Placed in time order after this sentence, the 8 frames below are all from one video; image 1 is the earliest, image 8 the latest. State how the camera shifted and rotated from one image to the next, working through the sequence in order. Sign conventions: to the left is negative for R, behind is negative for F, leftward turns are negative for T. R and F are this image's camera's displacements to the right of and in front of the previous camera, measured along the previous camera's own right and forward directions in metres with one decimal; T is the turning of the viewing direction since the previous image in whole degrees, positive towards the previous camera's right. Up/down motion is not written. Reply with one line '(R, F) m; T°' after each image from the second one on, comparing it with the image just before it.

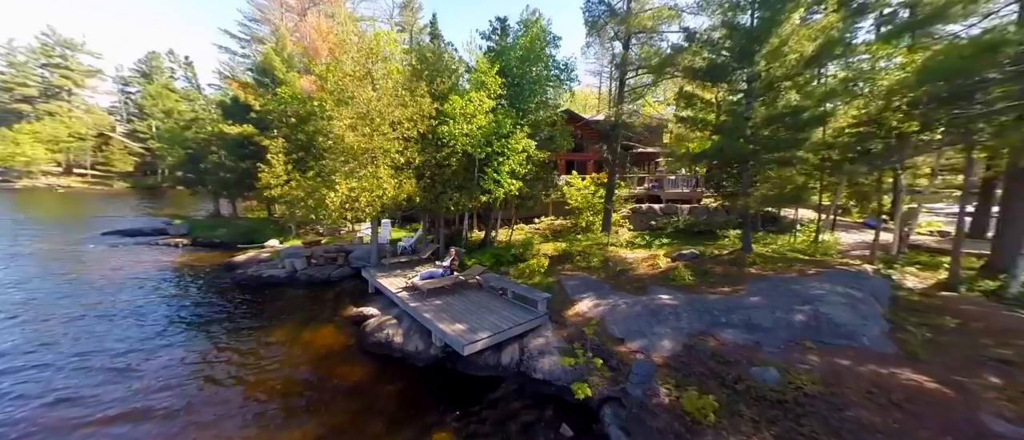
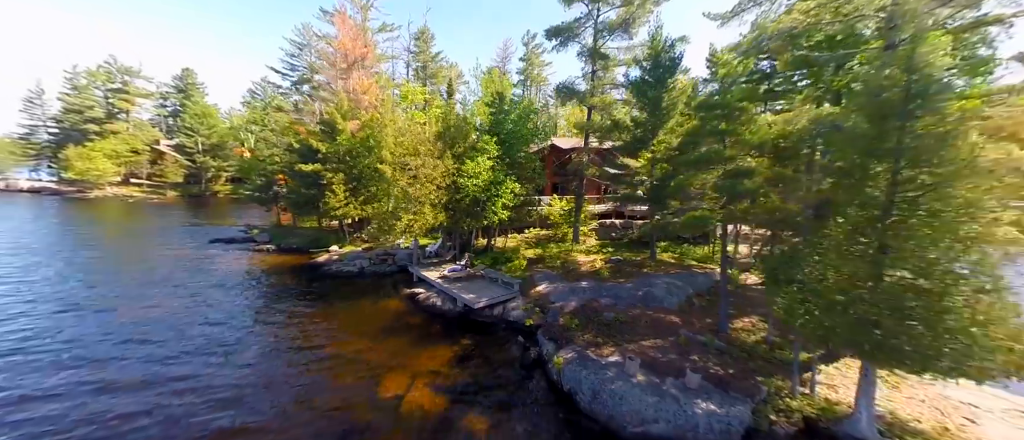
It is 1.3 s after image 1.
(+0.6, -5.9) m; -1°
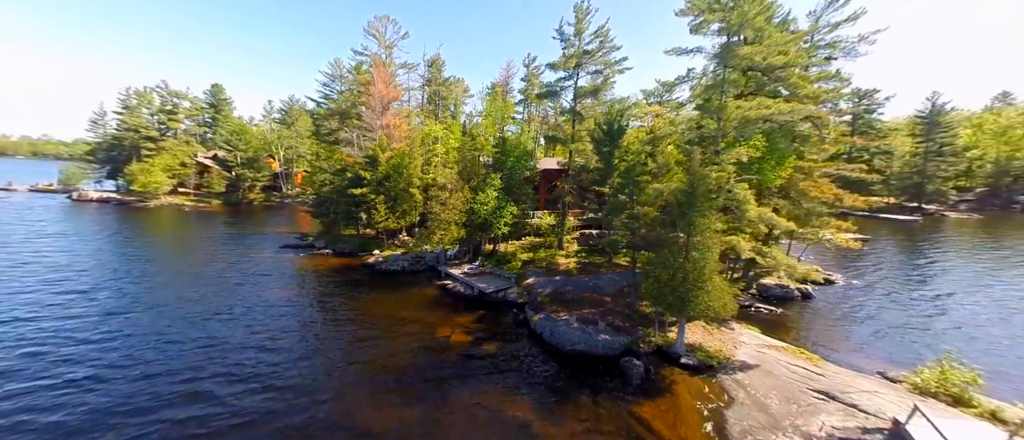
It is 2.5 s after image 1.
(+0.2, -6.7) m; 0°
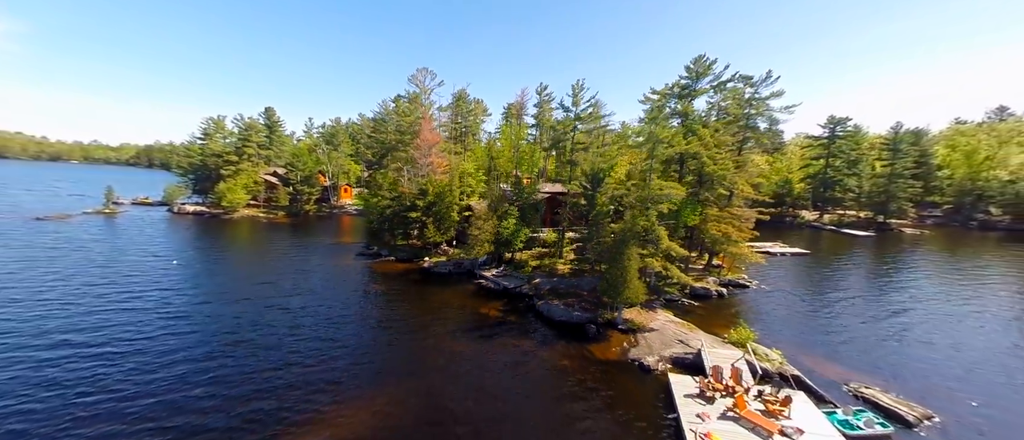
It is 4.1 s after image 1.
(+0.1, -10.2) m; -2°
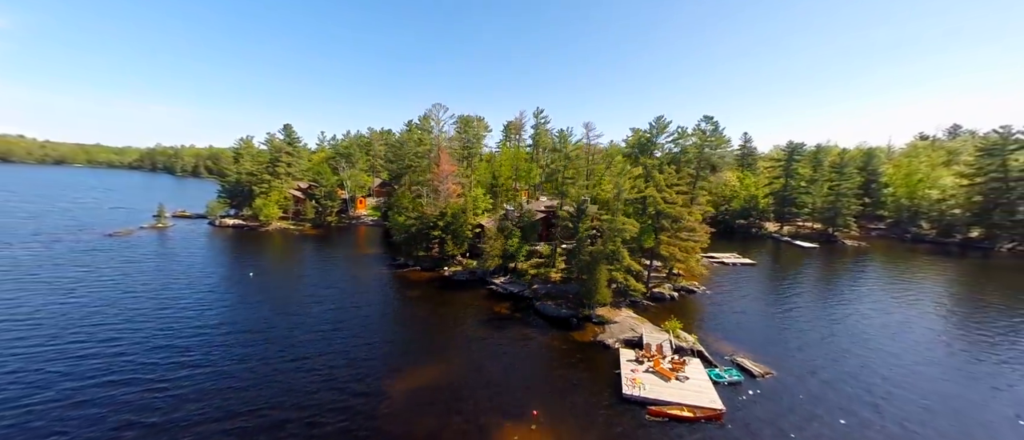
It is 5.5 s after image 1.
(-0.9, -9.4) m; +1°
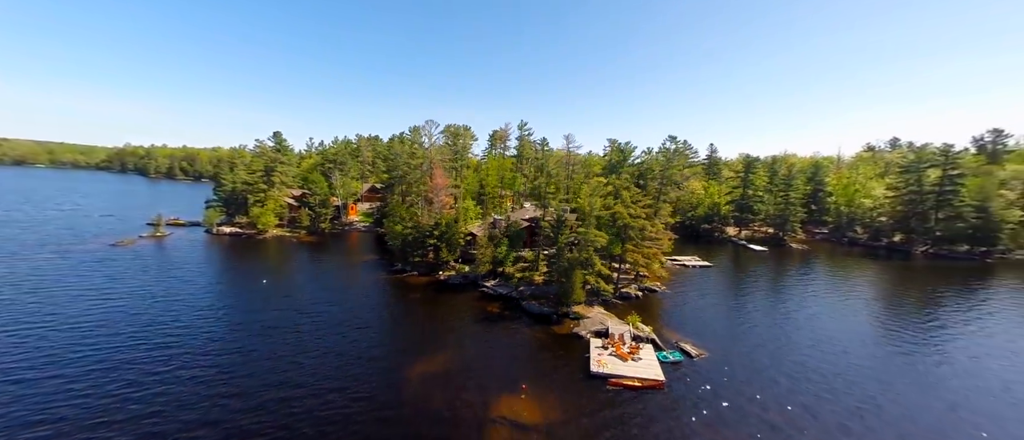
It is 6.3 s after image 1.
(-0.8, -6.0) m; +3°
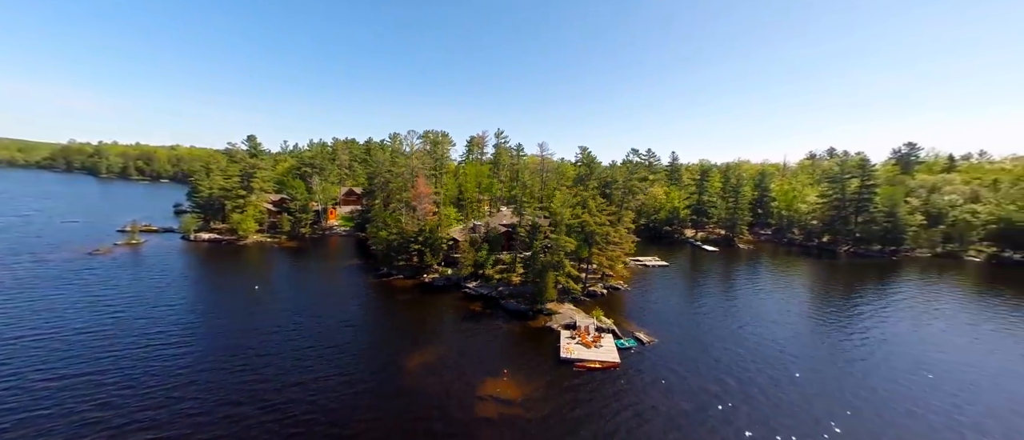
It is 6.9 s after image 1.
(-0.7, -5.0) m; +4°
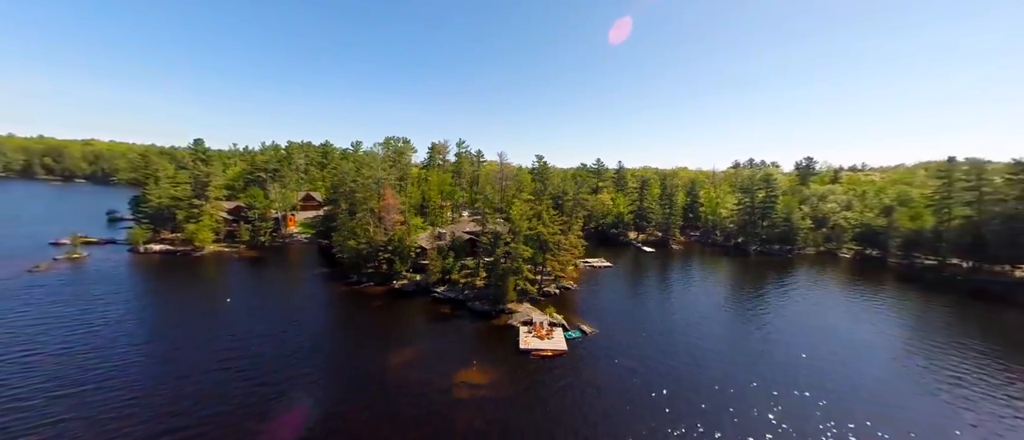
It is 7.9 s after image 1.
(-1.1, -6.5) m; +7°
